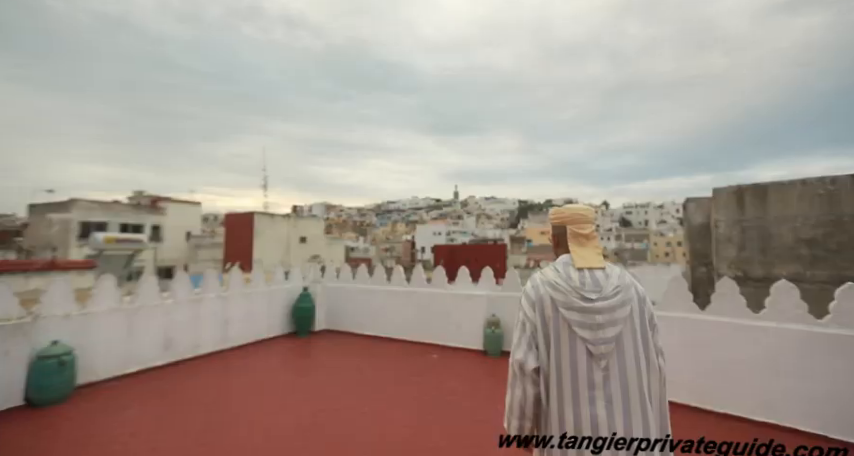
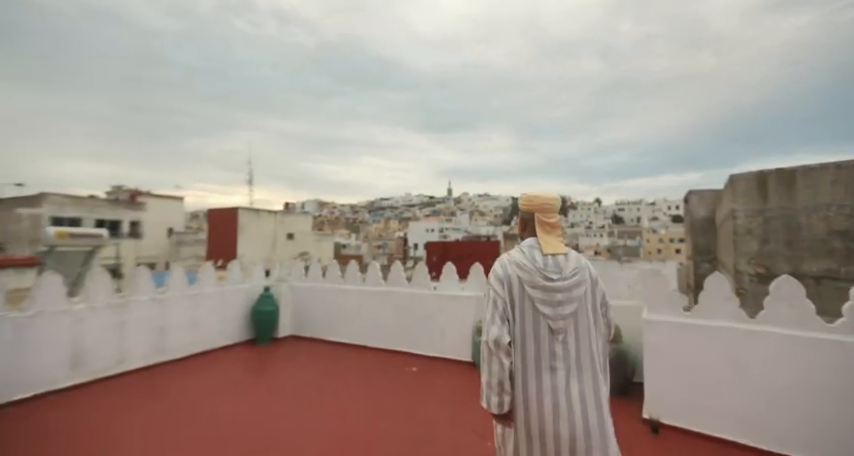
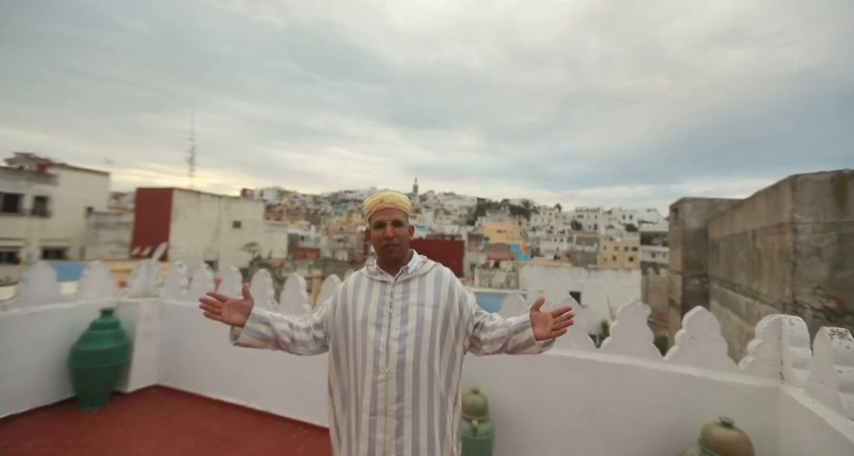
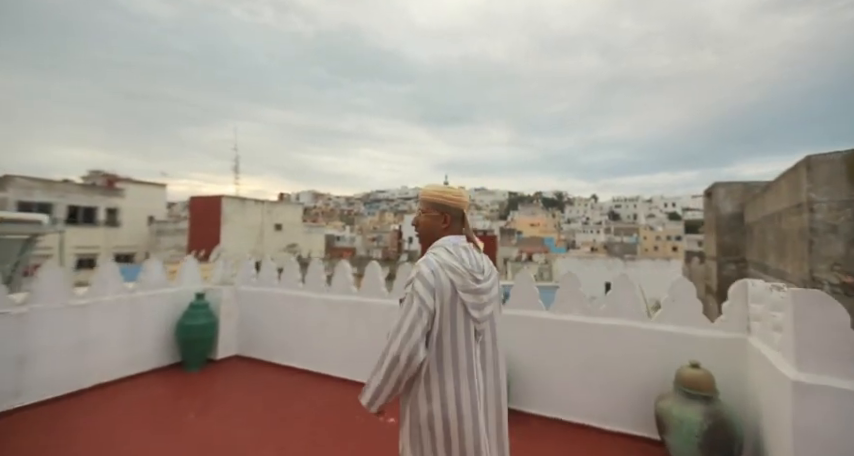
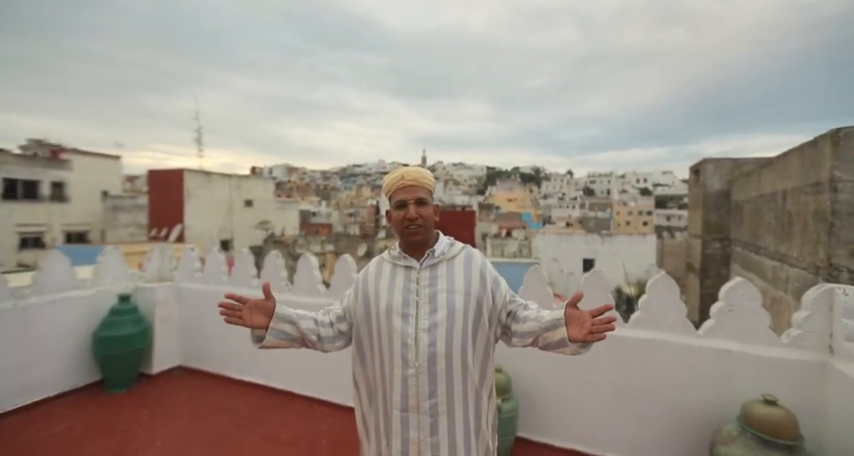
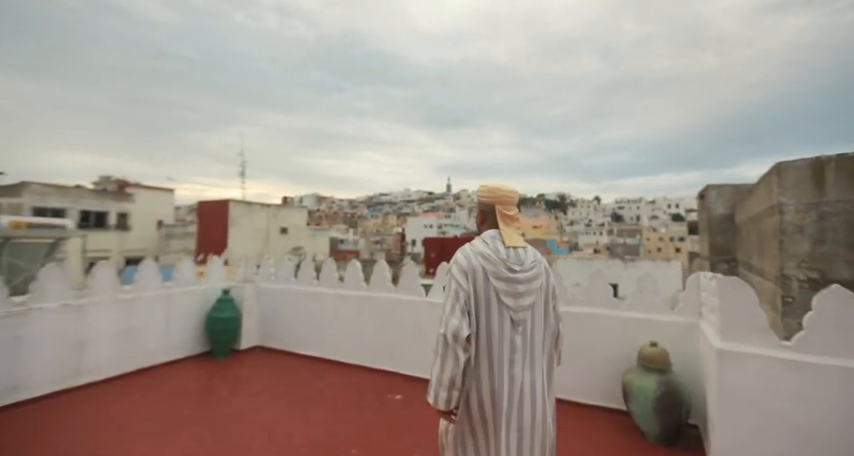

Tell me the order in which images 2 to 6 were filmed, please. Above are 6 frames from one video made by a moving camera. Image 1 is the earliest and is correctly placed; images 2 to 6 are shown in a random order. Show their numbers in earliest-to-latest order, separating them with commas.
2, 6, 4, 5, 3
